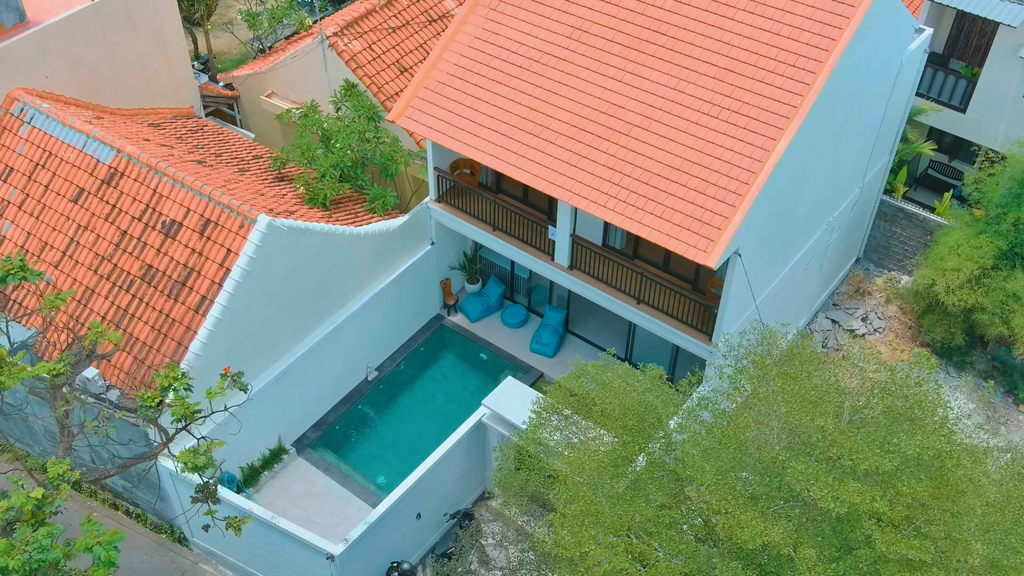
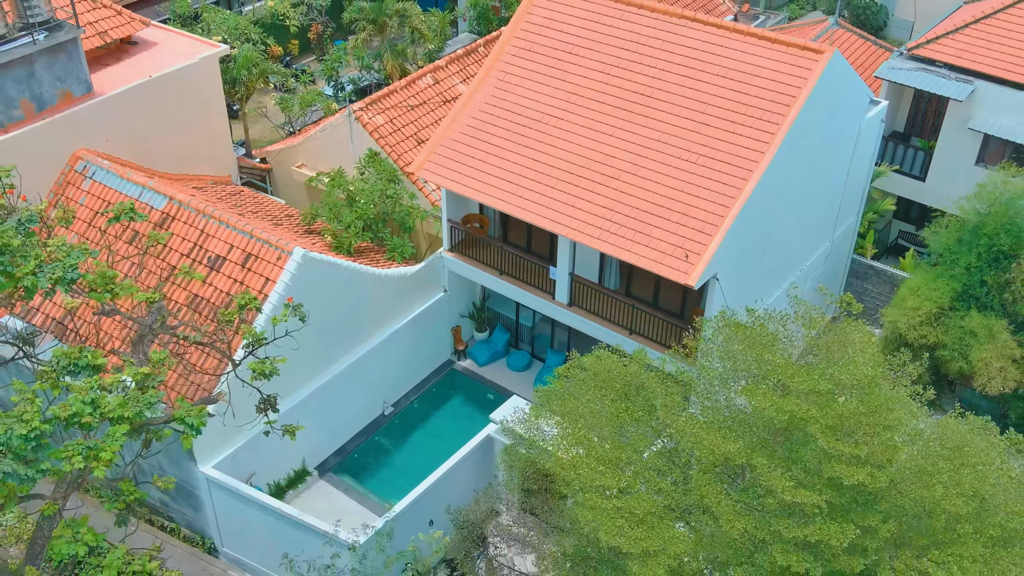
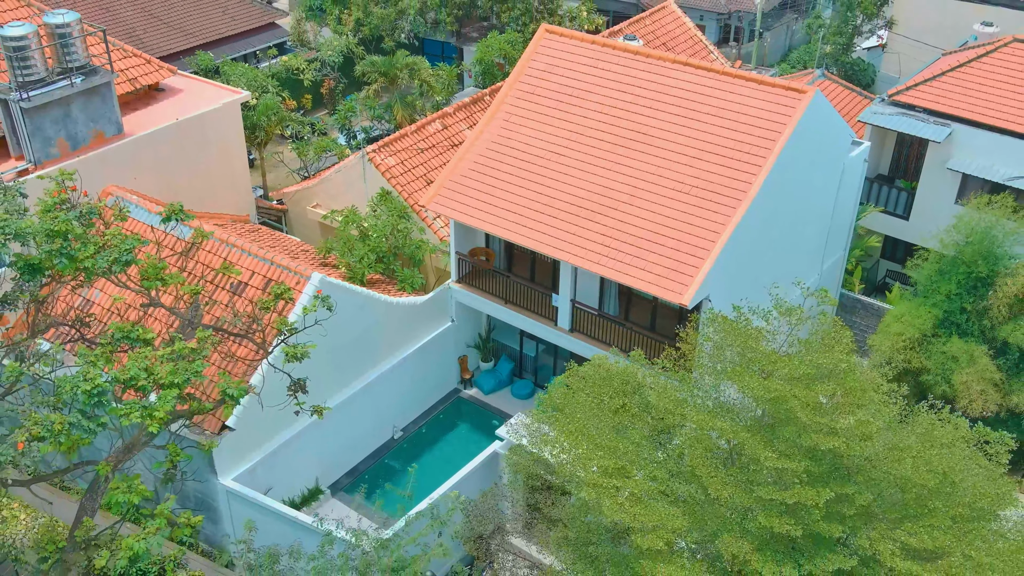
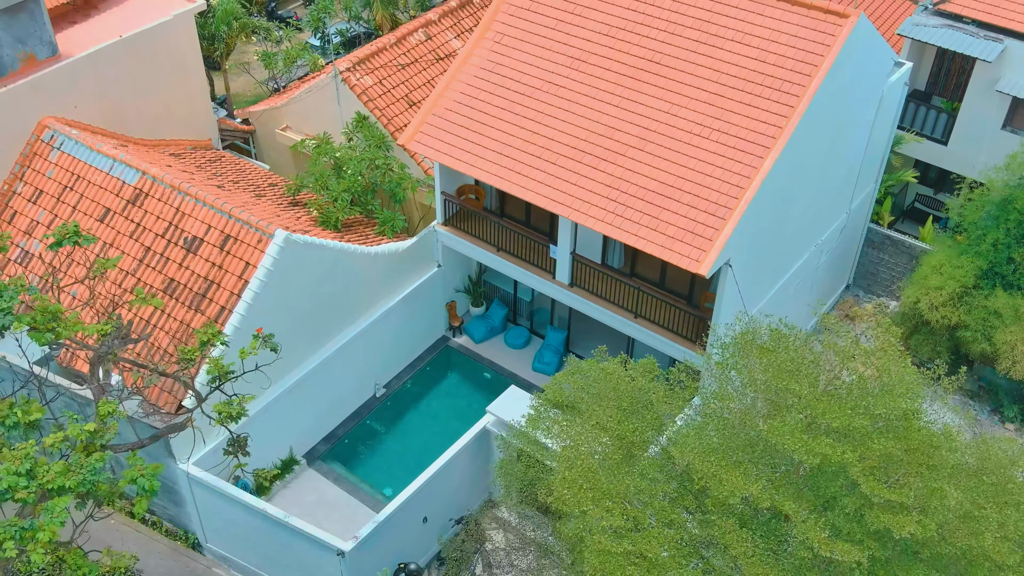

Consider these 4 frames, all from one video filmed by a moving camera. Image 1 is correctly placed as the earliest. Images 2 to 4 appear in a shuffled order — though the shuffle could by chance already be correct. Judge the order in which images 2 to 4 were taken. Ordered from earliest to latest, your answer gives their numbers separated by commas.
4, 2, 3
